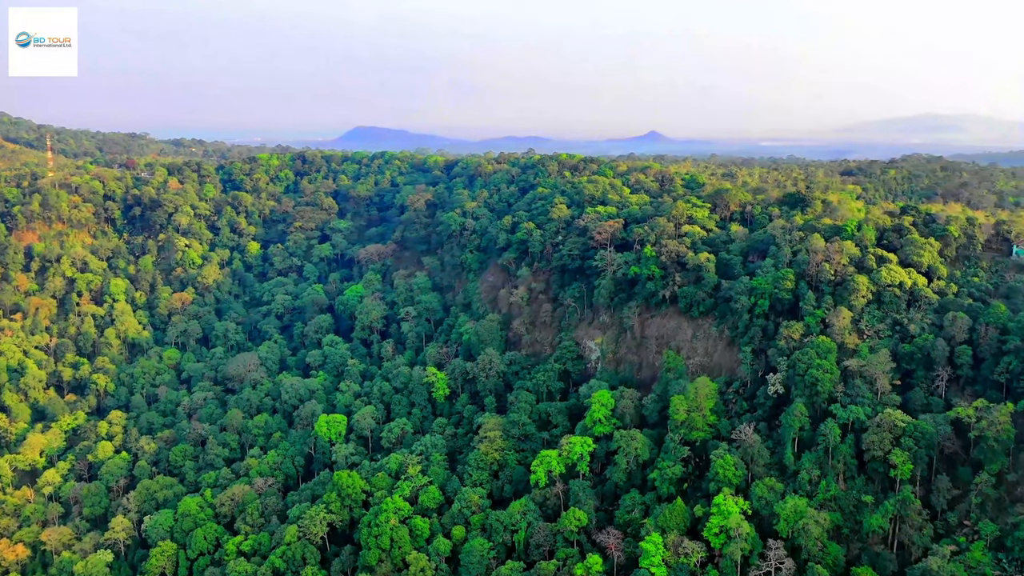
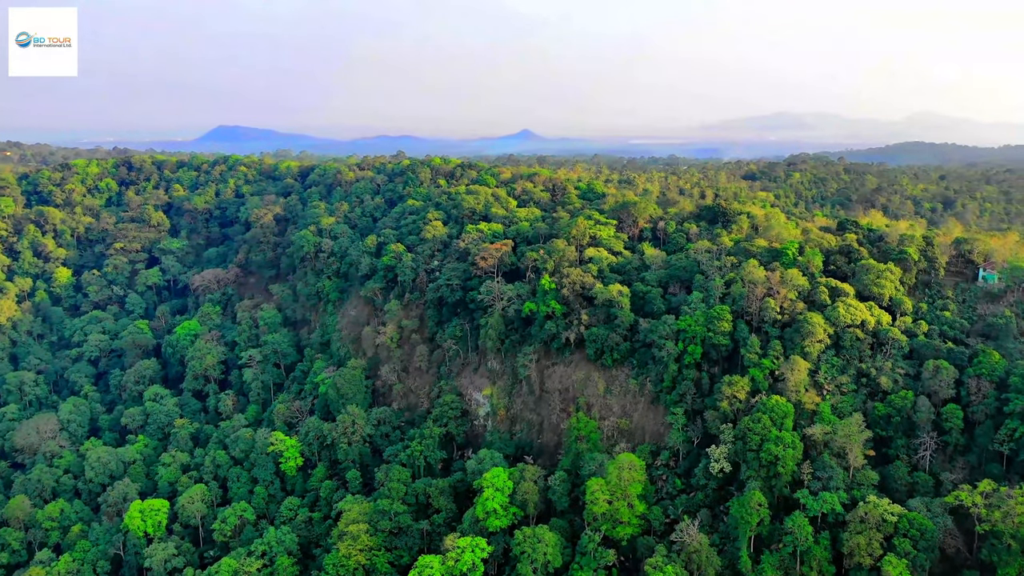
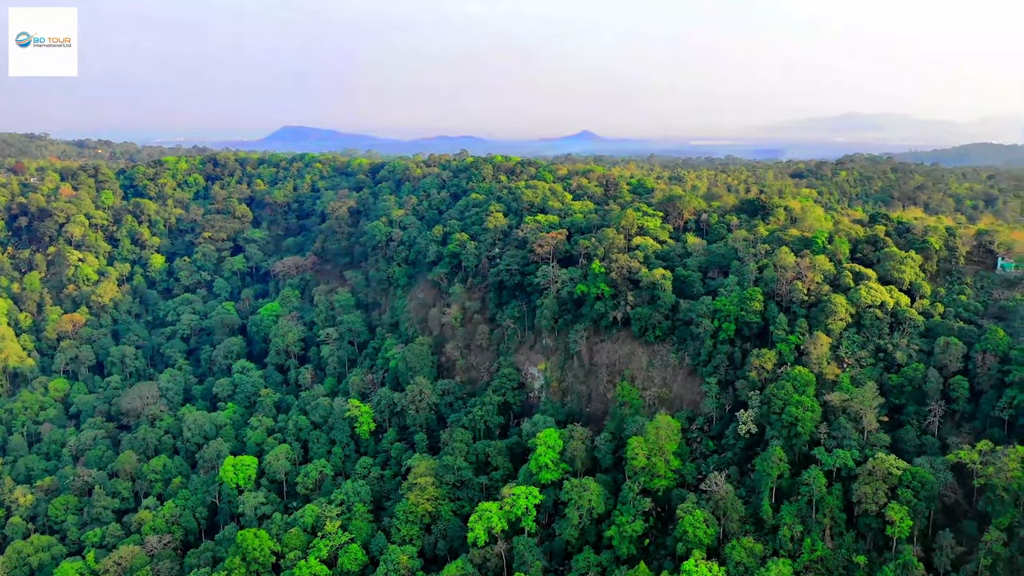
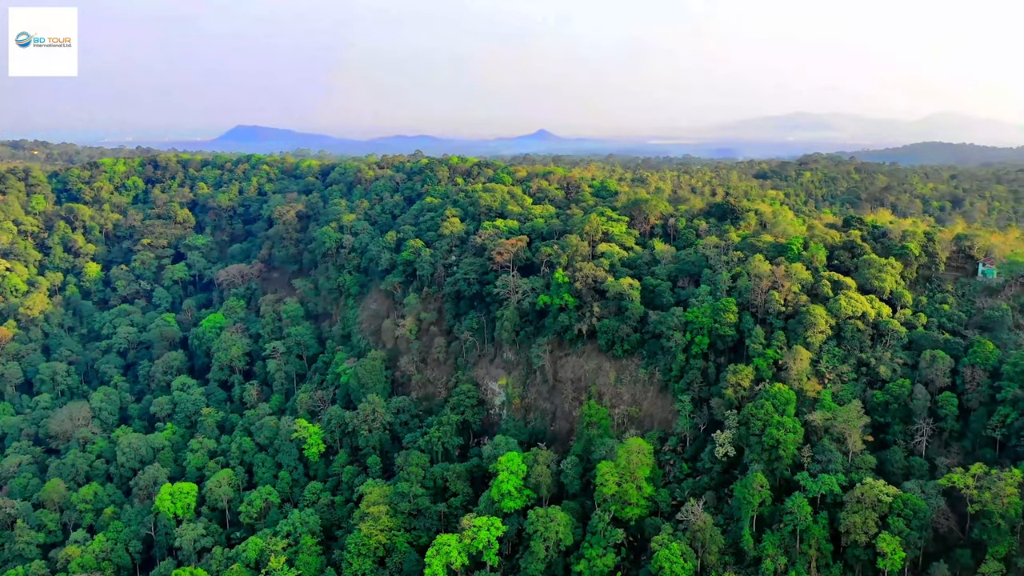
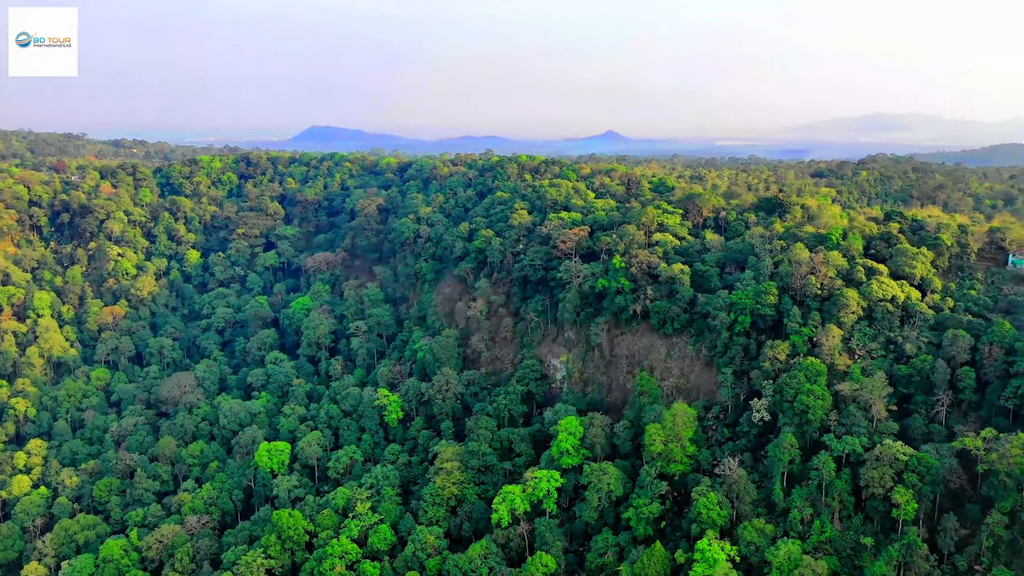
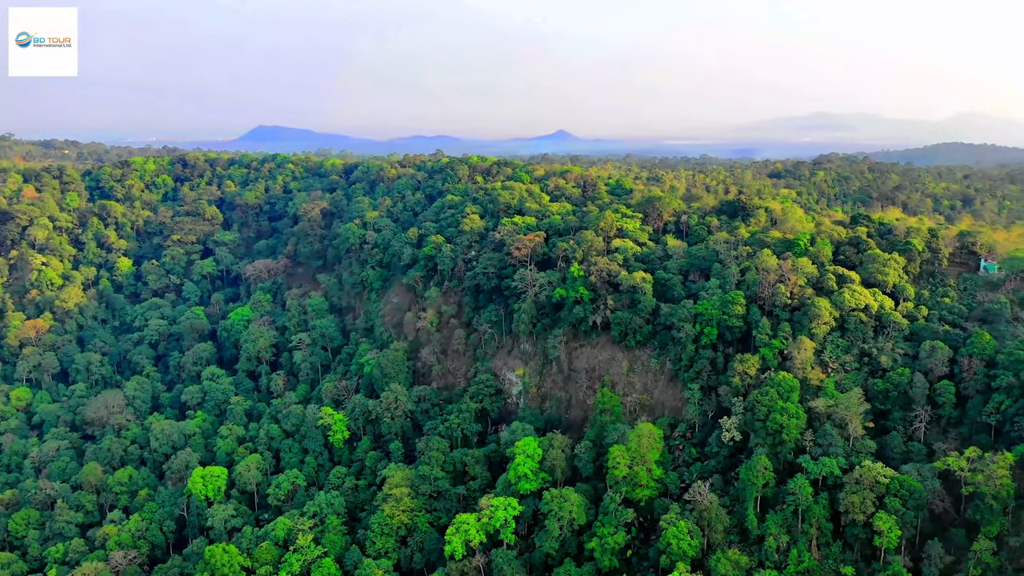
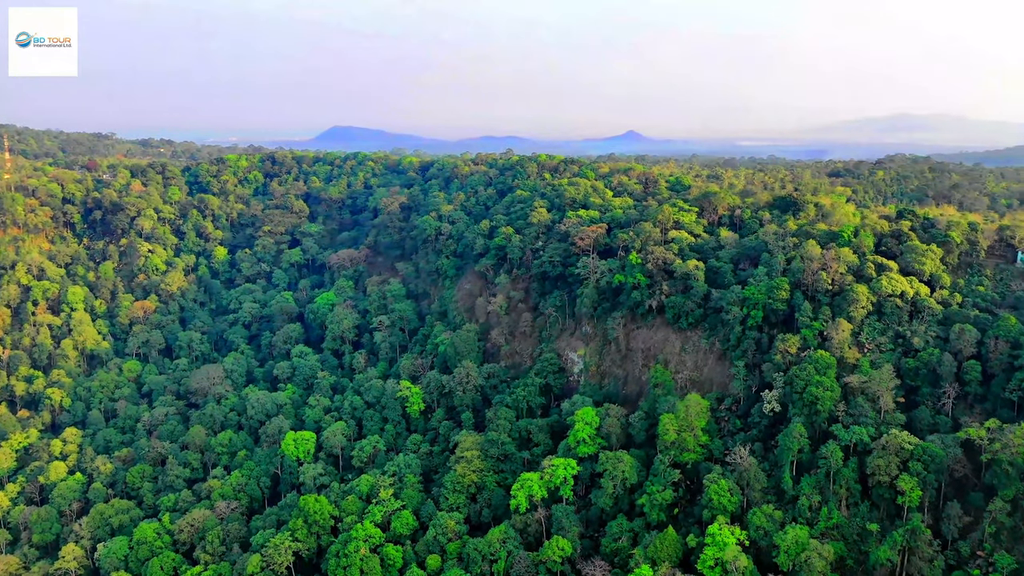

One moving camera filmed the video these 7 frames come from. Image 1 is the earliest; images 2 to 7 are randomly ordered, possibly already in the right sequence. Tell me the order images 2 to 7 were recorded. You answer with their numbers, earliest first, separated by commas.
7, 5, 3, 6, 4, 2
